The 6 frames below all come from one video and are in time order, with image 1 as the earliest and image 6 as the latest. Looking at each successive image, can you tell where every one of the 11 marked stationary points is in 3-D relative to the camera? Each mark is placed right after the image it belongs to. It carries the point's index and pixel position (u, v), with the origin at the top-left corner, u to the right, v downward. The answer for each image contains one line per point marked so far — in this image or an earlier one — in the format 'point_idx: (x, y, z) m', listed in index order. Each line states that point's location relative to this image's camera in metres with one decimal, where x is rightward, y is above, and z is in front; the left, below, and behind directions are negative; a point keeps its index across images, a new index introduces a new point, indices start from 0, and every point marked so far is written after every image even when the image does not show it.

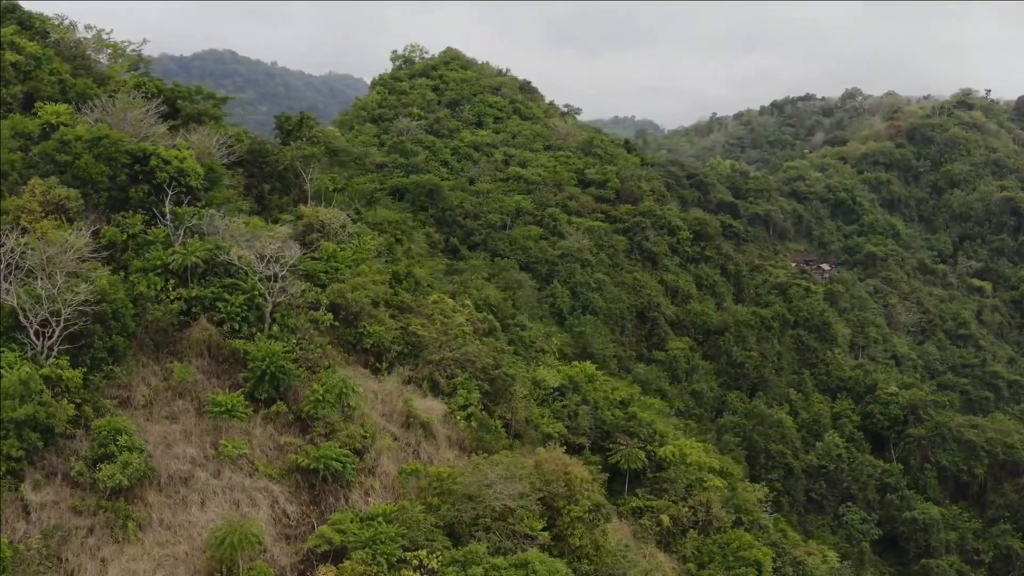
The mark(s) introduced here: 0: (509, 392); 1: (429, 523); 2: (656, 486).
0: (-0.1, -1.5, +10.0) m
1: (-0.9, -2.6, +7.5) m
2: (+2.2, -3.1, +10.7) m
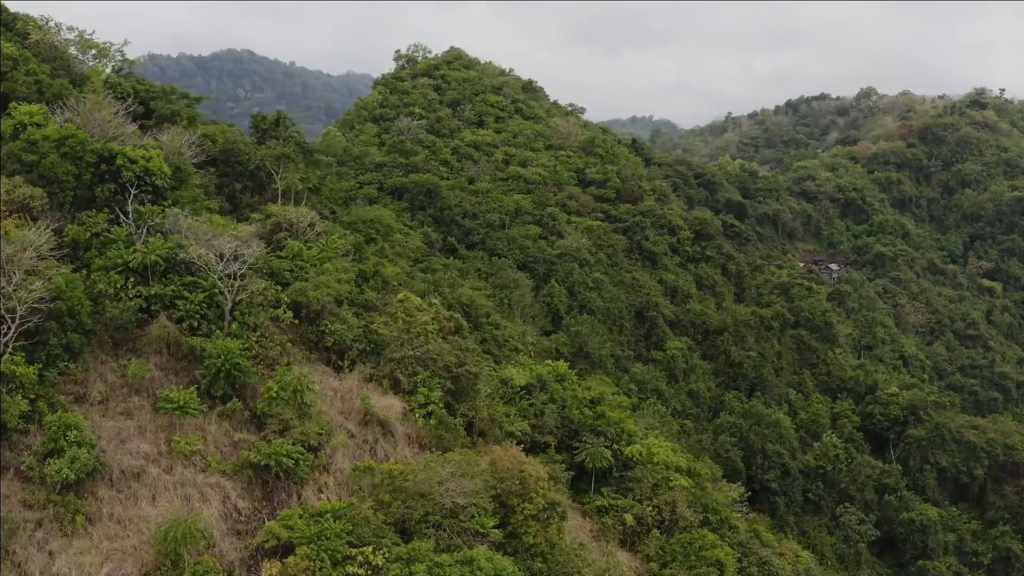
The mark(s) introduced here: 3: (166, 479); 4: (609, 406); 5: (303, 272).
0: (-0.6, -1.5, +10.1) m
1: (-1.5, -2.5, +7.6) m
2: (+1.7, -3.1, +10.7) m
3: (-3.8, -2.1, +7.4) m
4: (+1.7, -2.1, +12.1) m
5: (-3.0, +0.2, +9.9) m
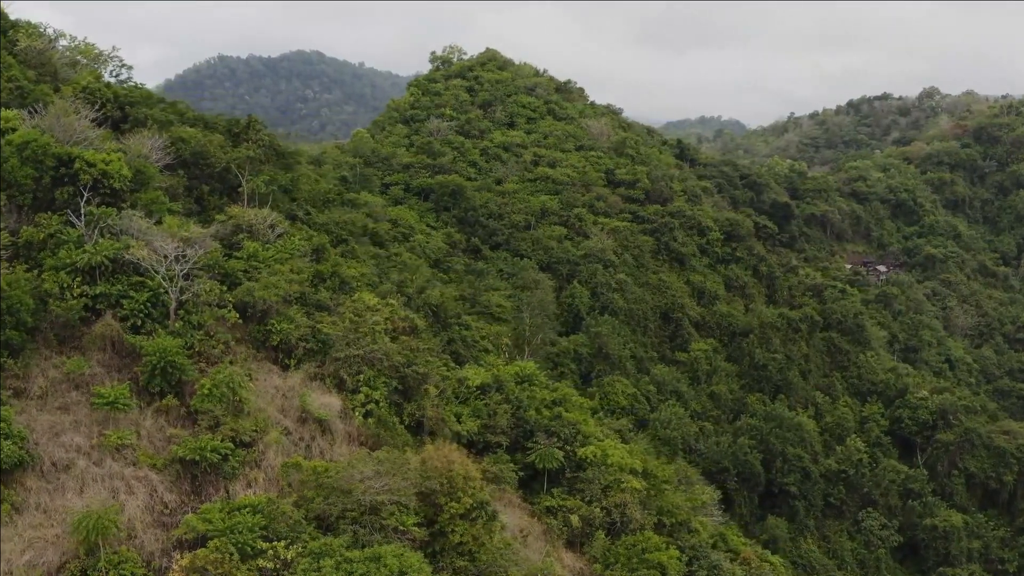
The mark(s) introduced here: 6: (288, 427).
0: (-1.4, -1.5, +10.2) m
1: (-2.4, -2.6, +7.7) m
2: (+1.0, -3.1, +10.7) m
3: (-4.7, -2.1, +7.7) m
4: (+1.0, -2.1, +12.0) m
5: (-3.8, +0.2, +10.1) m
6: (-2.9, -1.8, +8.8) m
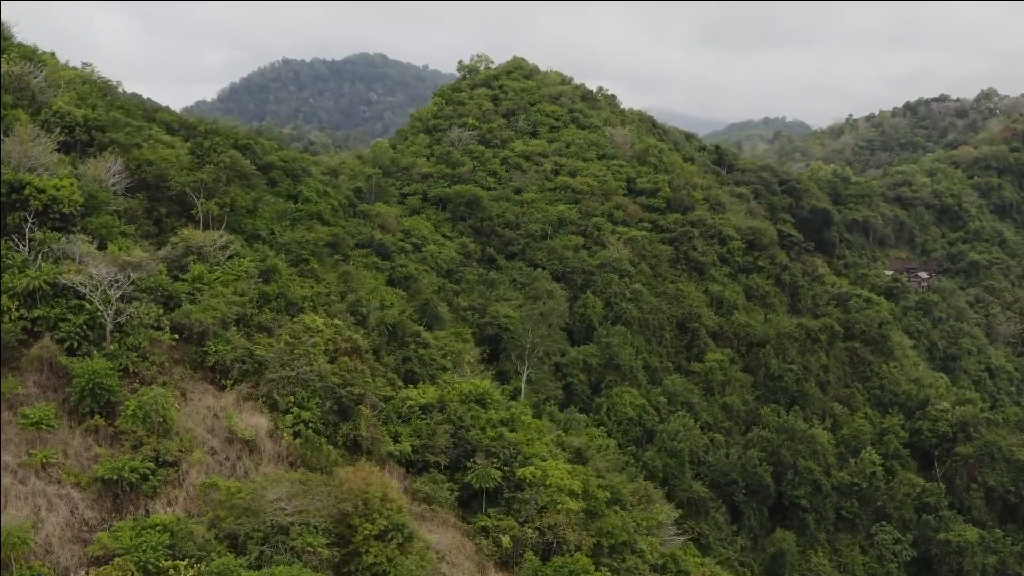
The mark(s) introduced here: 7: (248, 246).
0: (-2.4, -1.9, +10.3) m
1: (-3.6, -2.9, +7.9) m
2: (0.0, -3.4, +10.7) m
3: (-5.8, -2.4, +8.1) m
4: (+0.1, -2.5, +12.1) m
5: (-4.8, -0.1, +10.4) m
6: (-3.9, -2.1, +9.1) m
7: (-4.6, +0.7, +12.3) m
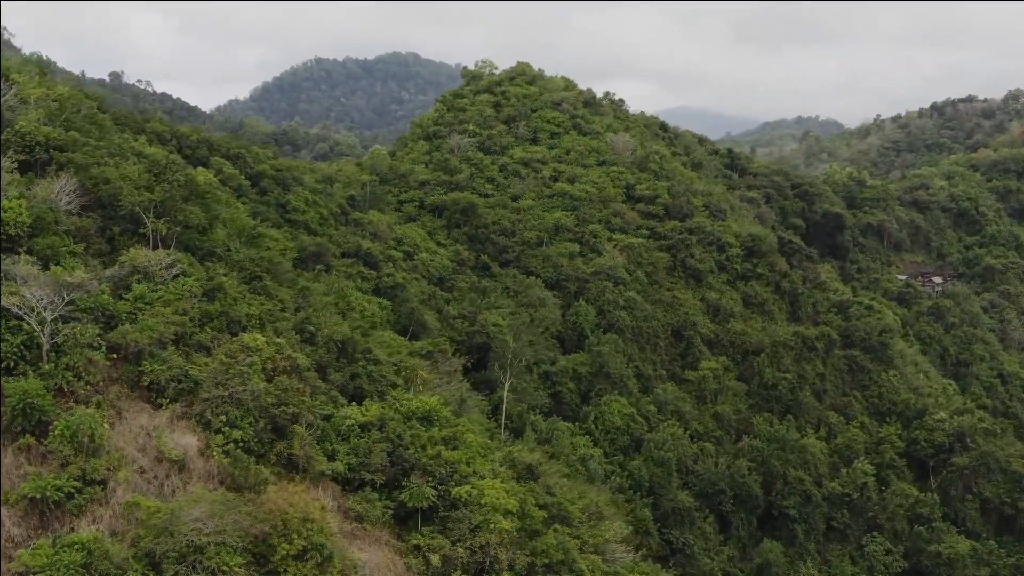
0: (-3.4, -2.2, +10.6) m
1: (-4.6, -3.2, +8.1) m
2: (-1.1, -3.8, +10.8) m
3: (-6.9, -2.7, +8.3) m
4: (-0.9, -2.8, +12.2) m
5: (-5.8, -0.4, +10.7) m
6: (-5.0, -2.4, +9.3) m
7: (-5.6, +0.4, +12.6) m
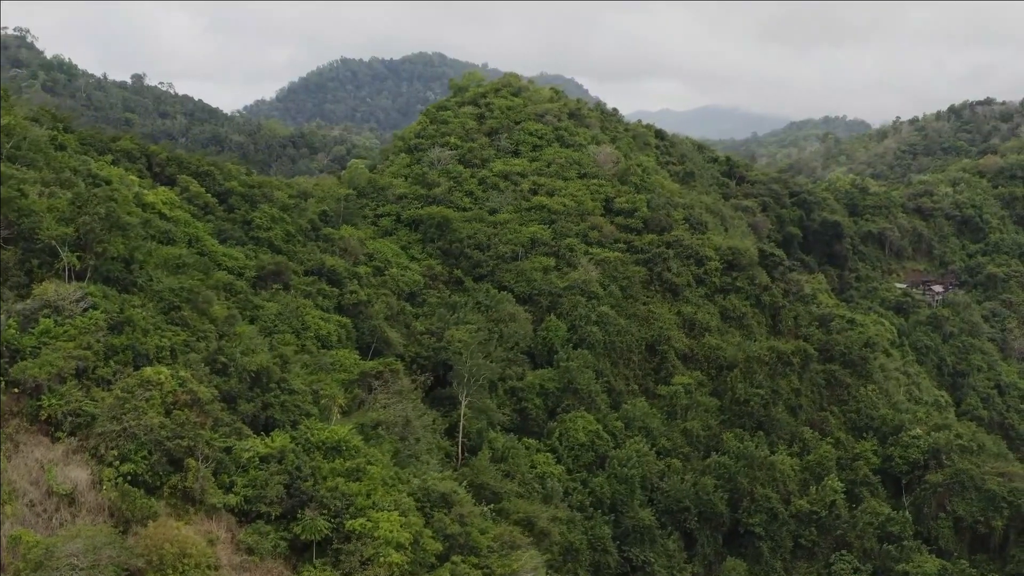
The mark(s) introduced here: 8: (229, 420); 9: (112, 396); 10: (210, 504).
0: (-5.1, -2.7, +10.9) m
1: (-6.4, -3.7, +8.4) m
2: (-2.8, -4.4, +11.1) m
3: (-8.6, -3.2, +8.7) m
4: (-2.6, -3.4, +12.5) m
5: (-7.5, -1.0, +11.0) m
6: (-6.7, -3.0, +9.6) m
7: (-7.3, -0.2, +12.9) m
8: (-4.9, -2.3, +12.1) m
9: (-6.3, -1.7, +11.1) m
10: (-4.7, -3.4, +10.8) m
